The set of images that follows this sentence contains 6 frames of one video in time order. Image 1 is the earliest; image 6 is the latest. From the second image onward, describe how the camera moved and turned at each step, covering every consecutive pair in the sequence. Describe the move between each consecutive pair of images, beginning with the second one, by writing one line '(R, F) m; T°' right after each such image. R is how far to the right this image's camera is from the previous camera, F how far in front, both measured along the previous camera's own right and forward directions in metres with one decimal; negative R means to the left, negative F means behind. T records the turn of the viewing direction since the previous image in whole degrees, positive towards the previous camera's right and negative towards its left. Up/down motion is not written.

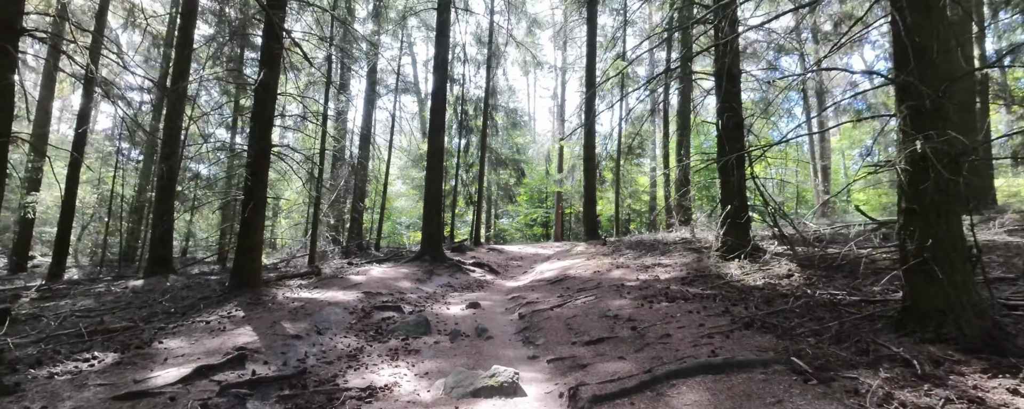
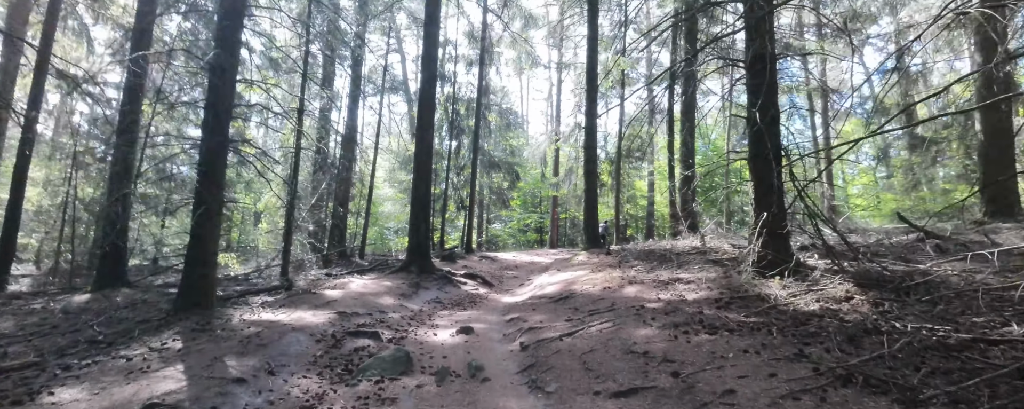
(-0.1, +1.1) m; +1°
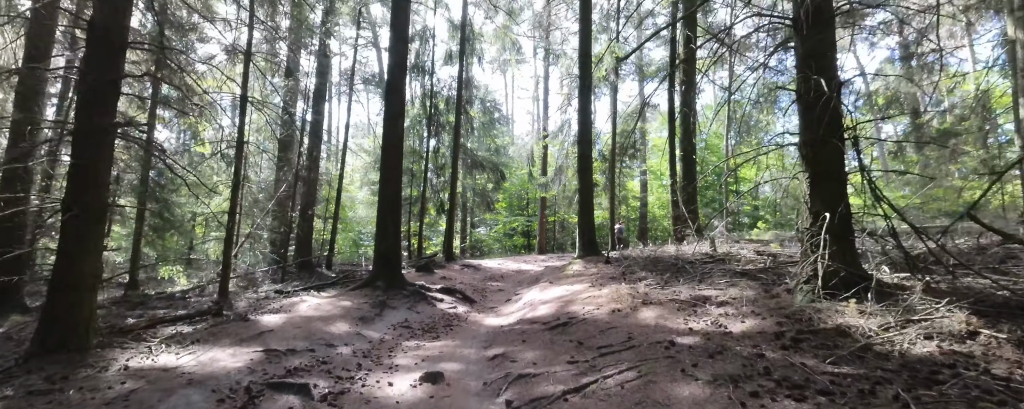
(0.0, +1.6) m; +1°
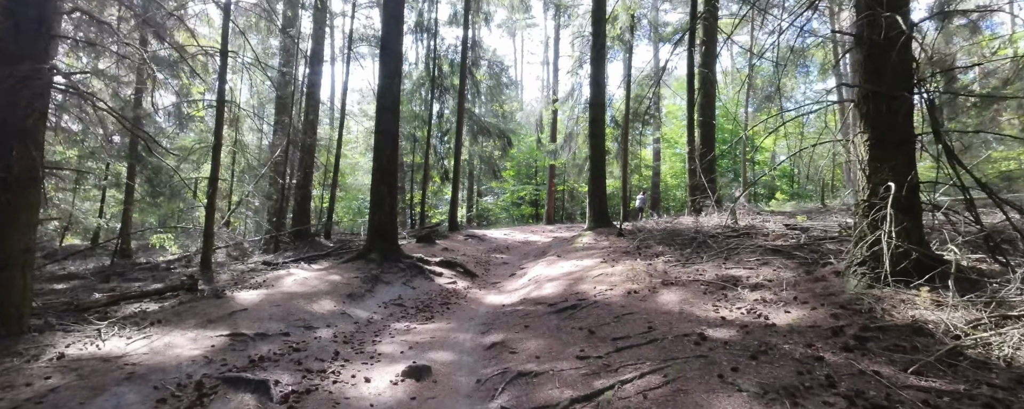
(+0.1, +0.8) m; -1°
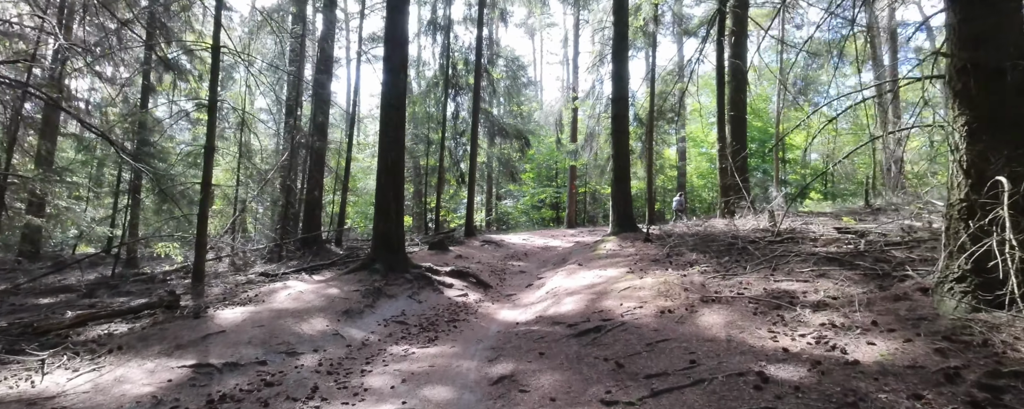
(+0.1, +0.8) m; -2°
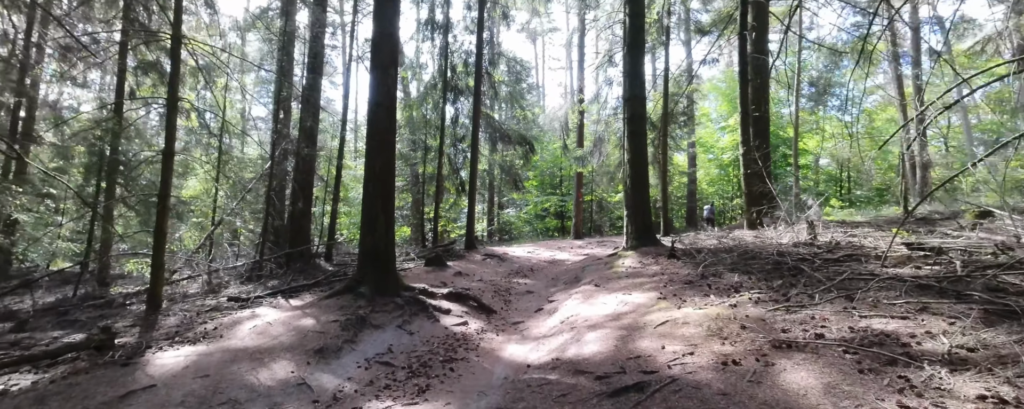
(-0.1, +1.1) m; 0°
